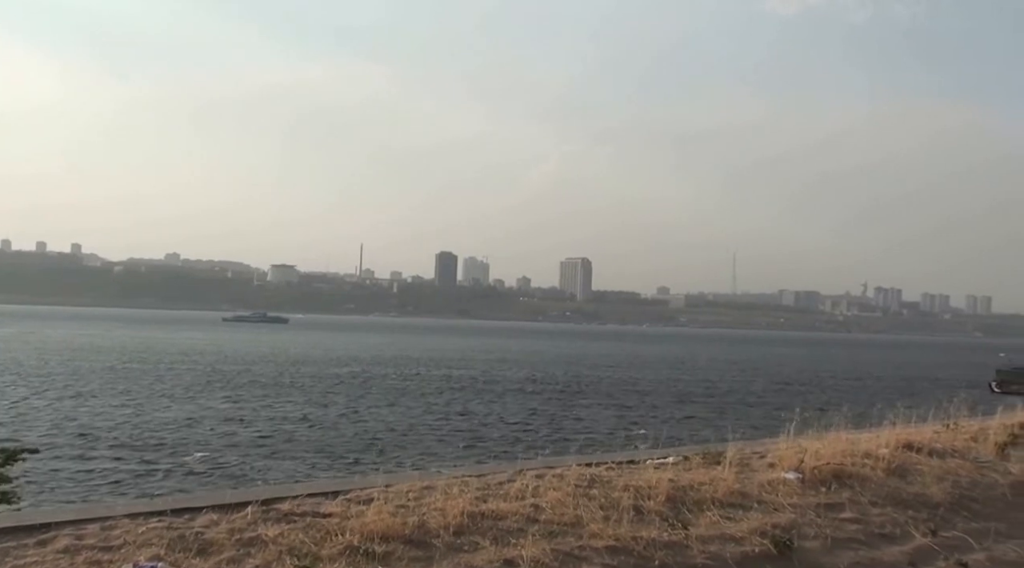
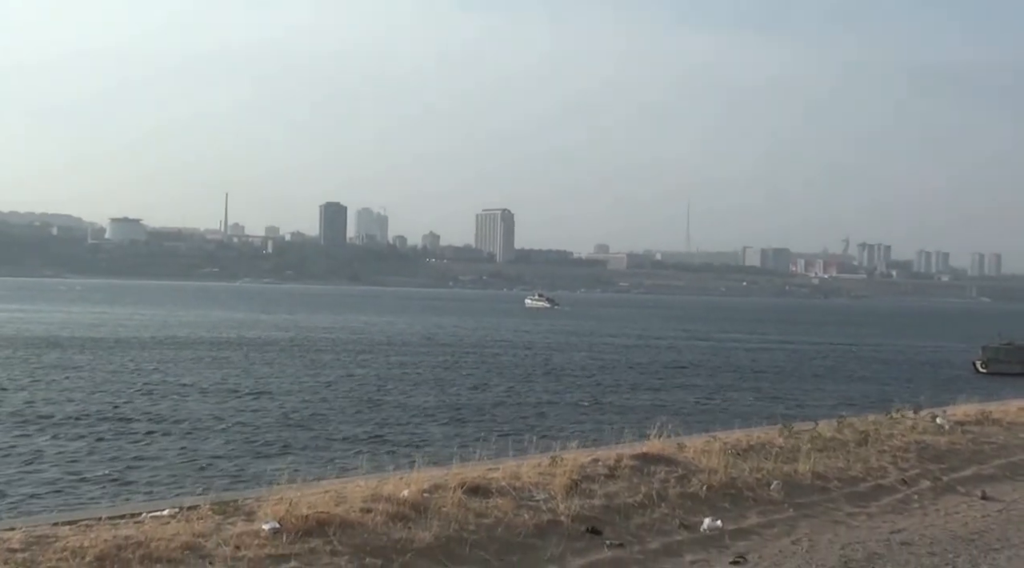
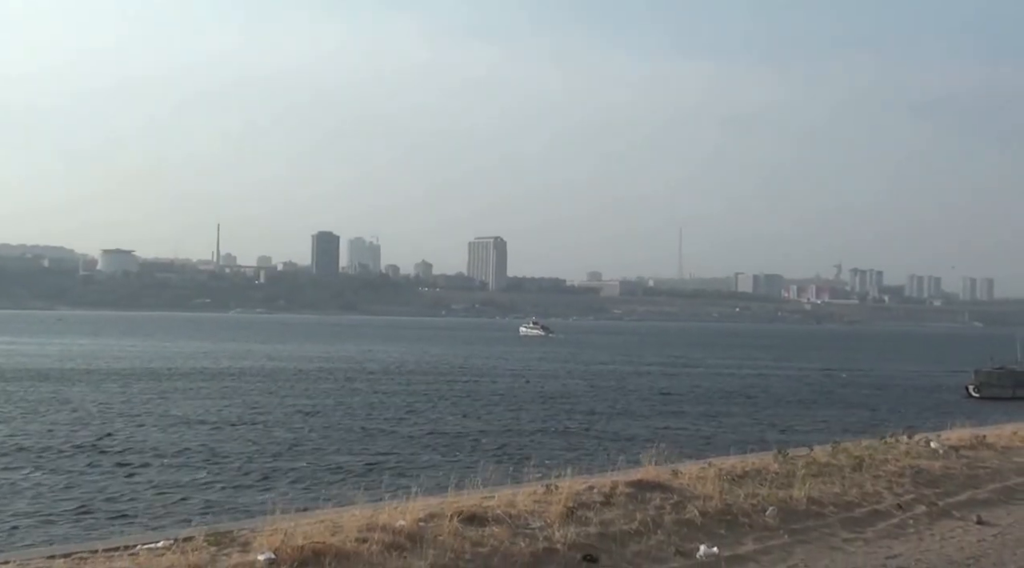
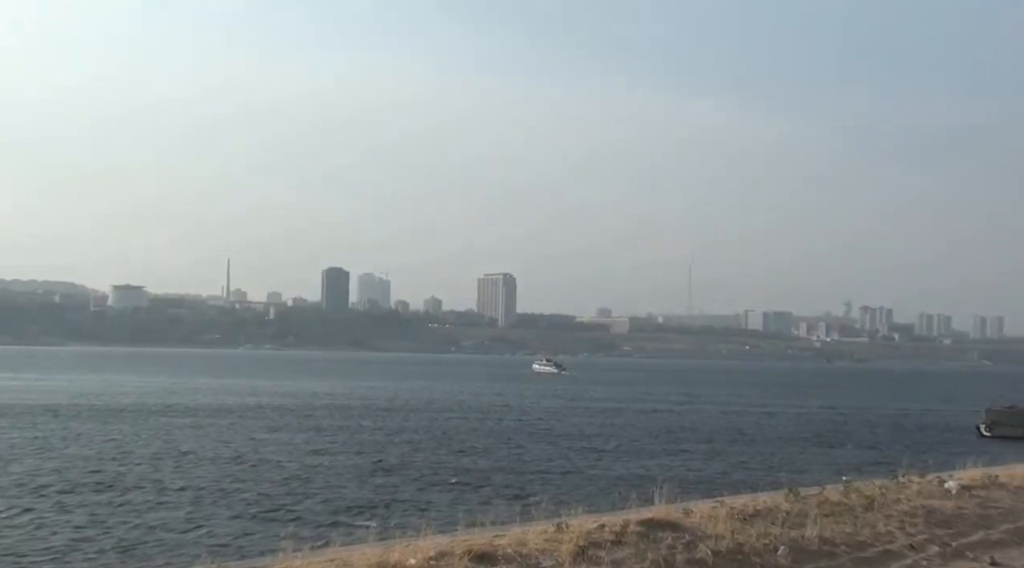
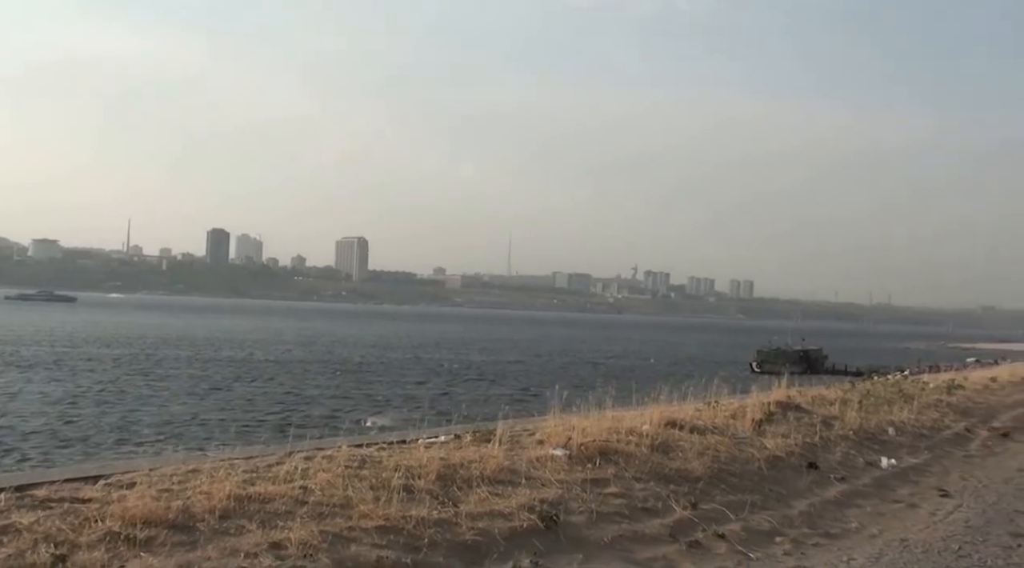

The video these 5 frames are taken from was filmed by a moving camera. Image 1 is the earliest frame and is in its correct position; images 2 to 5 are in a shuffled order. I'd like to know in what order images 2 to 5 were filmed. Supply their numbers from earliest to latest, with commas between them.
5, 4, 3, 2
